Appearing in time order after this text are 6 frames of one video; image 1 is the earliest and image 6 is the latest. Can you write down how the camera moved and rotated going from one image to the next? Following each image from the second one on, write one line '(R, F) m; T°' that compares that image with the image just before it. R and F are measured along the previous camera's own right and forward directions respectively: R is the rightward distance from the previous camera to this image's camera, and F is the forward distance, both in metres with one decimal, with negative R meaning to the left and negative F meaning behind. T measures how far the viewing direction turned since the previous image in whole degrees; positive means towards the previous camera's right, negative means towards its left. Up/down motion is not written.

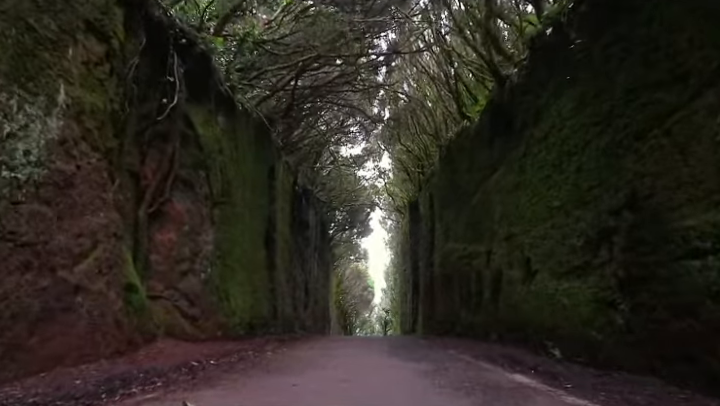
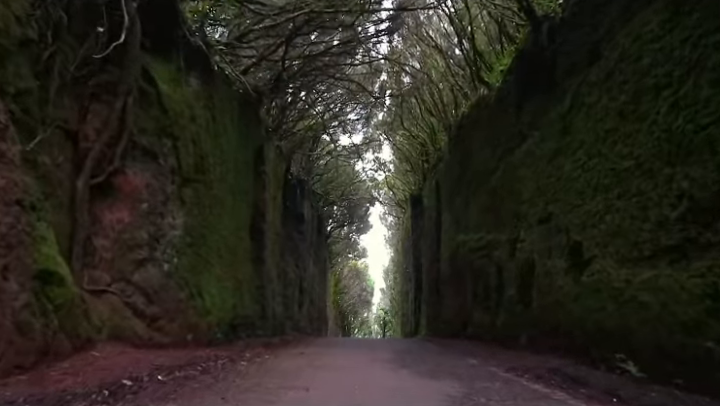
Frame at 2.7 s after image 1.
(0.0, +2.1) m; 0°
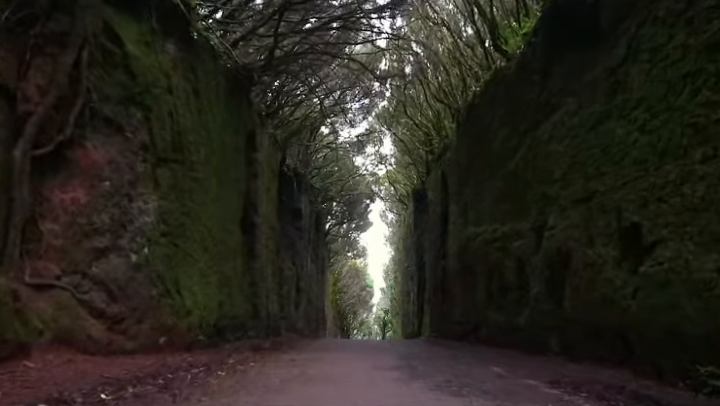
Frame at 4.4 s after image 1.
(0.0, +1.4) m; 0°
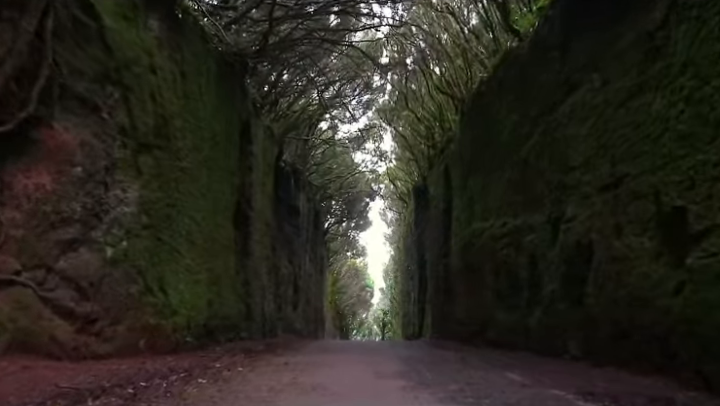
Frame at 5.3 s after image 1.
(0.0, +0.8) m; 0°
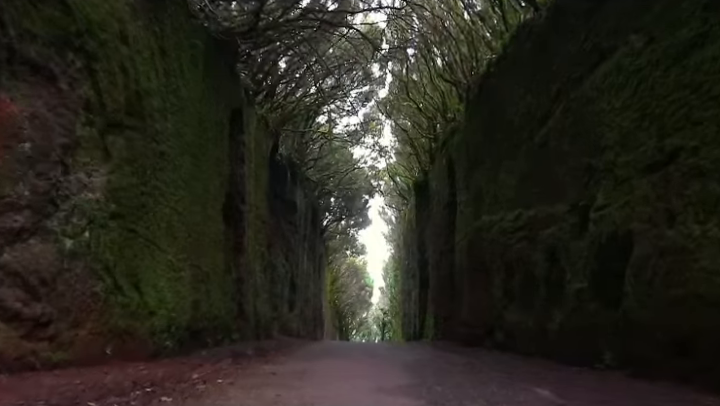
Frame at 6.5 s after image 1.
(0.0, +1.0) m; 0°
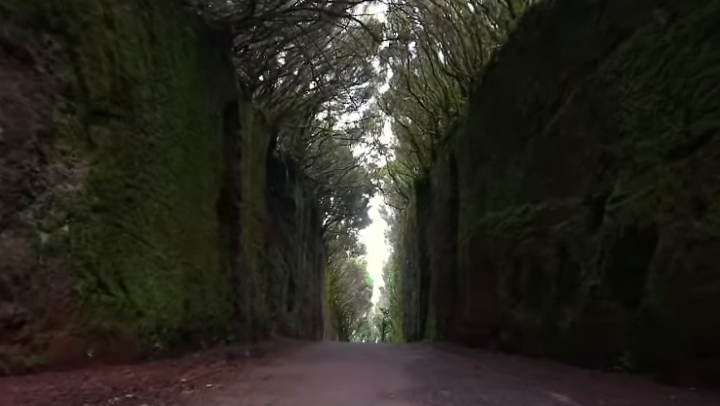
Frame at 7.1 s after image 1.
(0.0, +0.5) m; 0°
